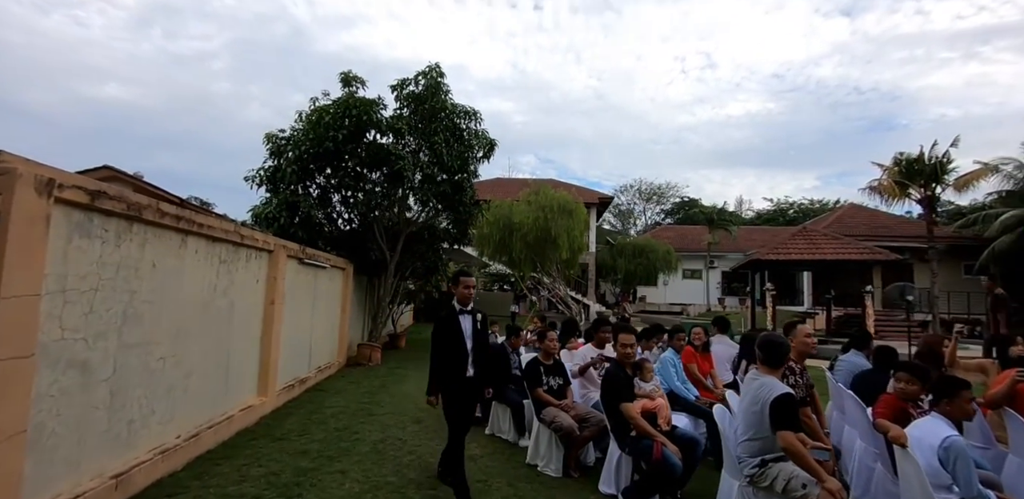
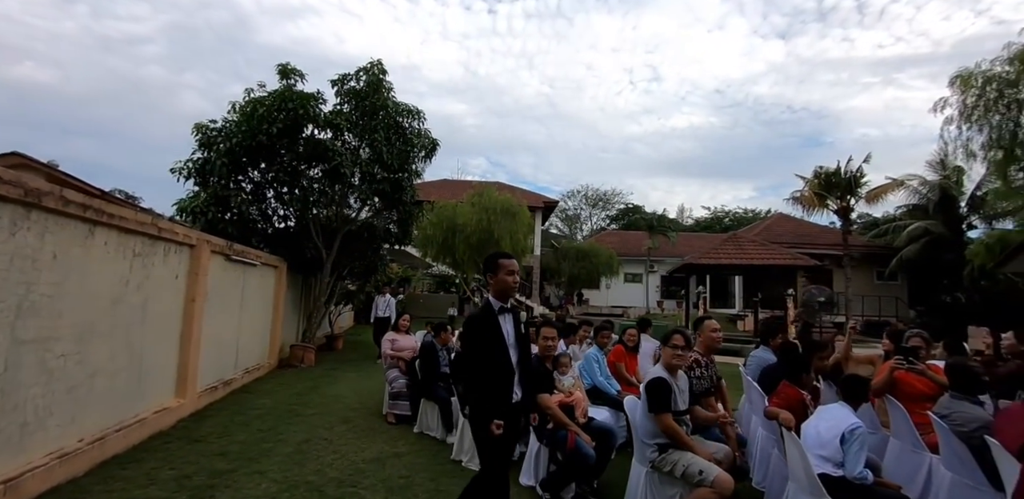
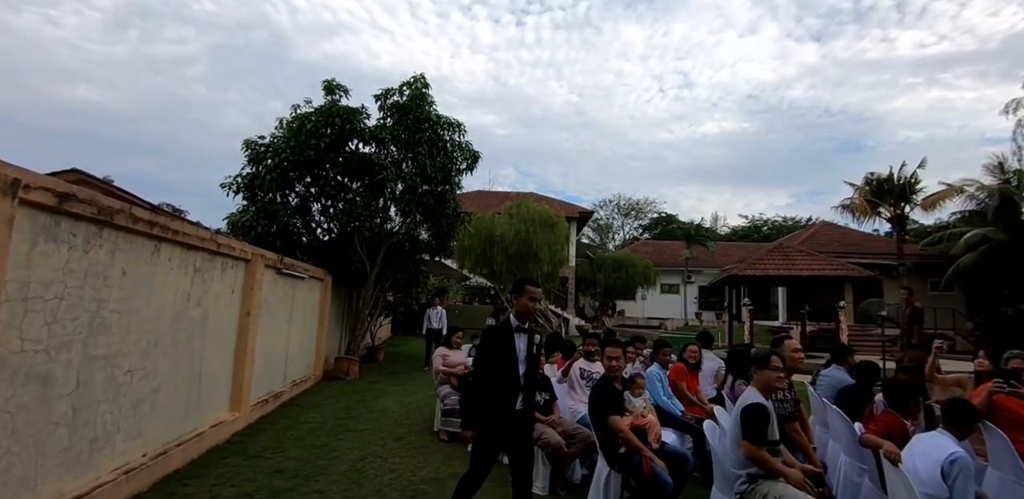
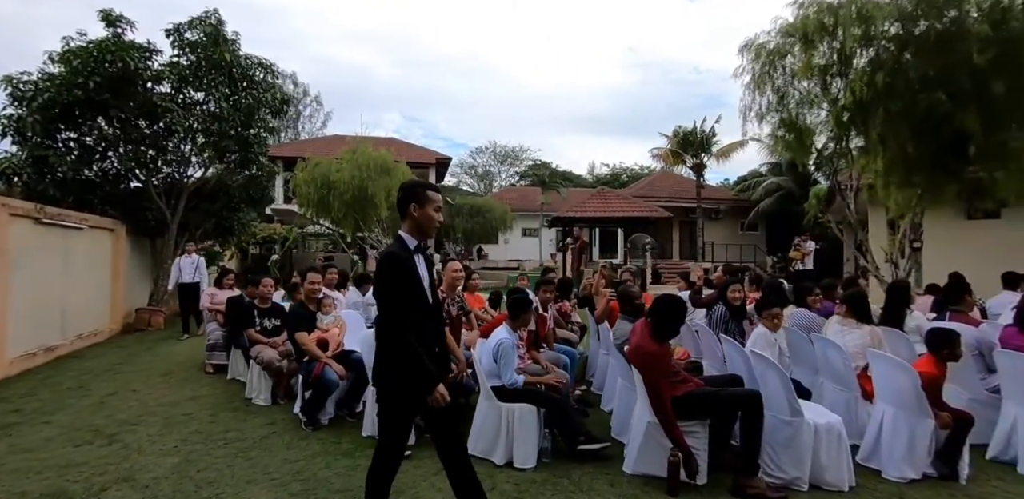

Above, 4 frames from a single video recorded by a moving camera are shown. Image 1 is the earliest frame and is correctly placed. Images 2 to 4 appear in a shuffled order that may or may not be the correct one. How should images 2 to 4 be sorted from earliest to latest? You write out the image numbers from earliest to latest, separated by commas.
3, 2, 4
